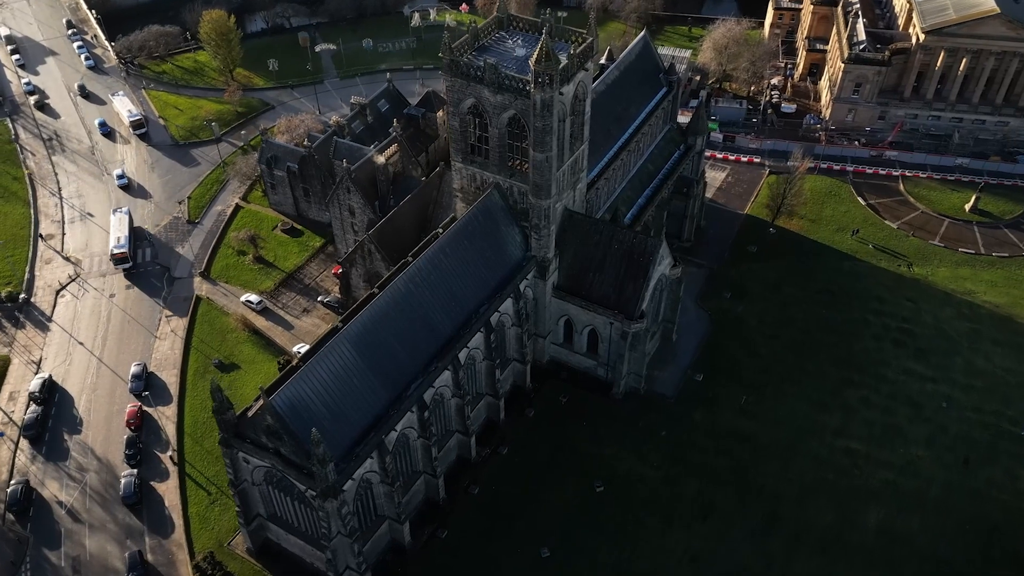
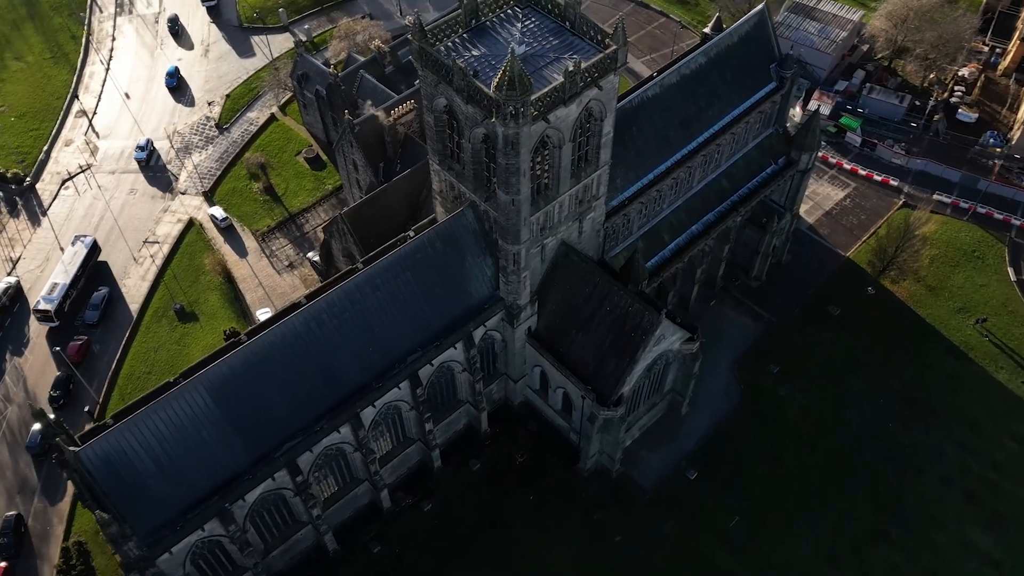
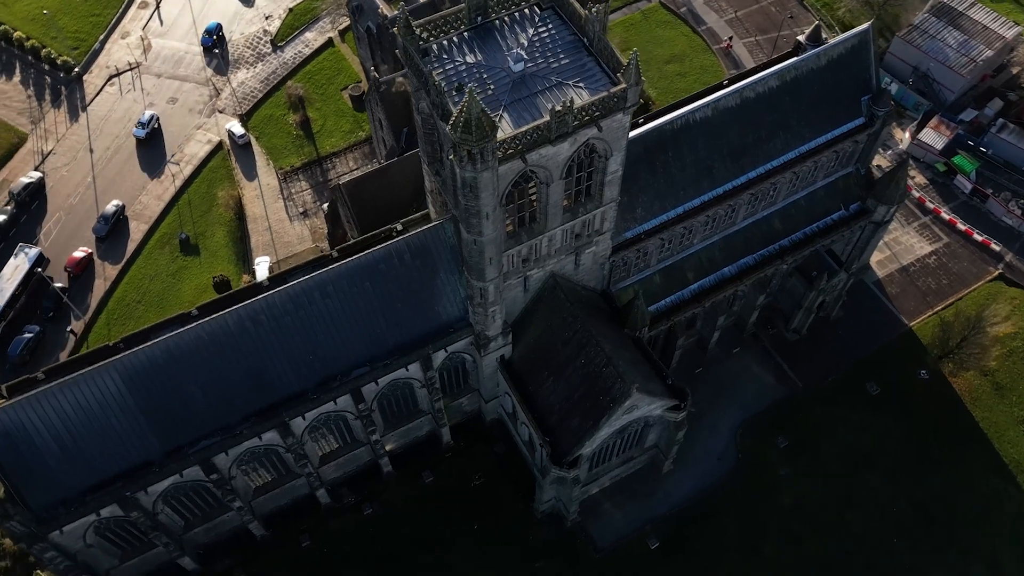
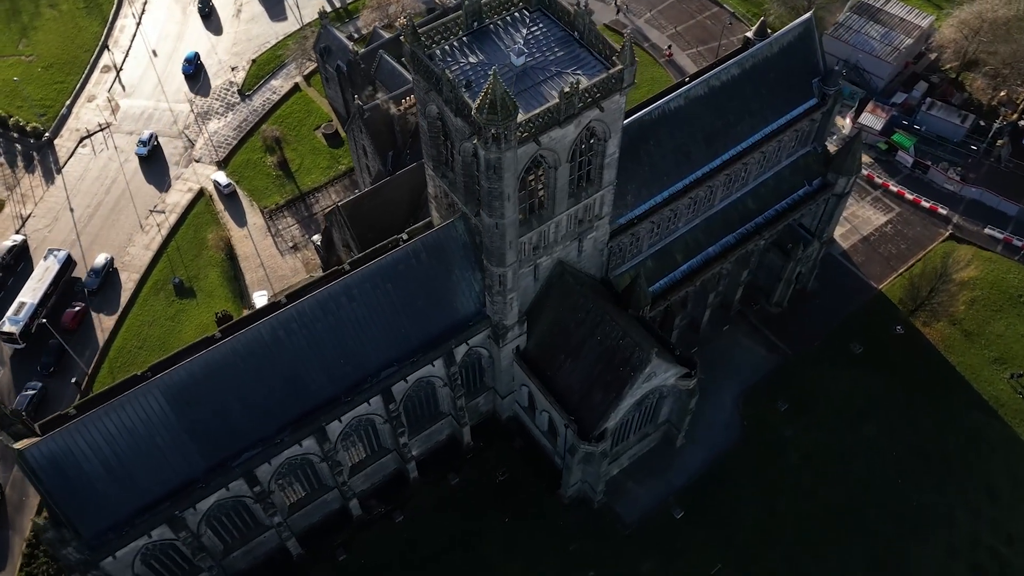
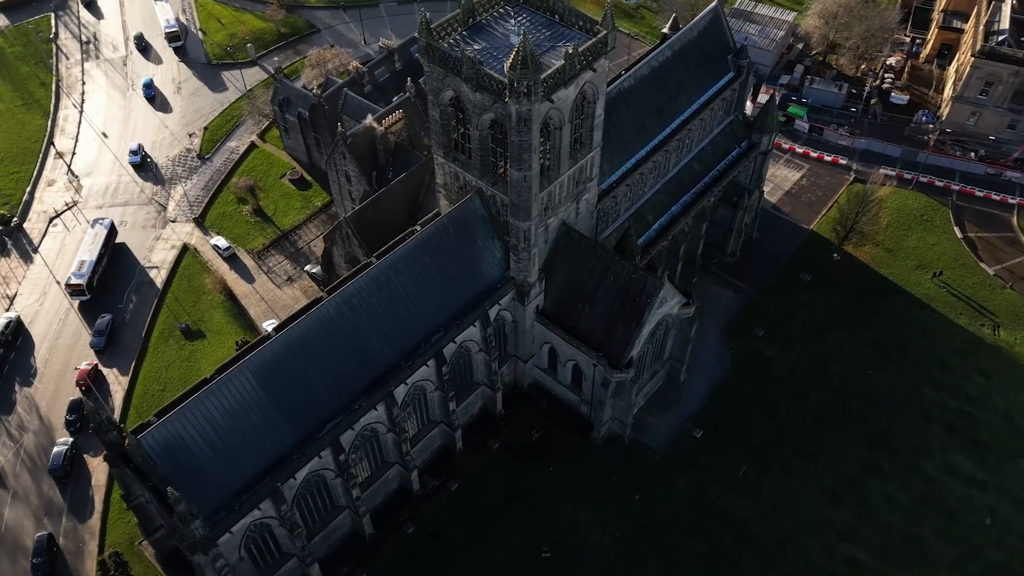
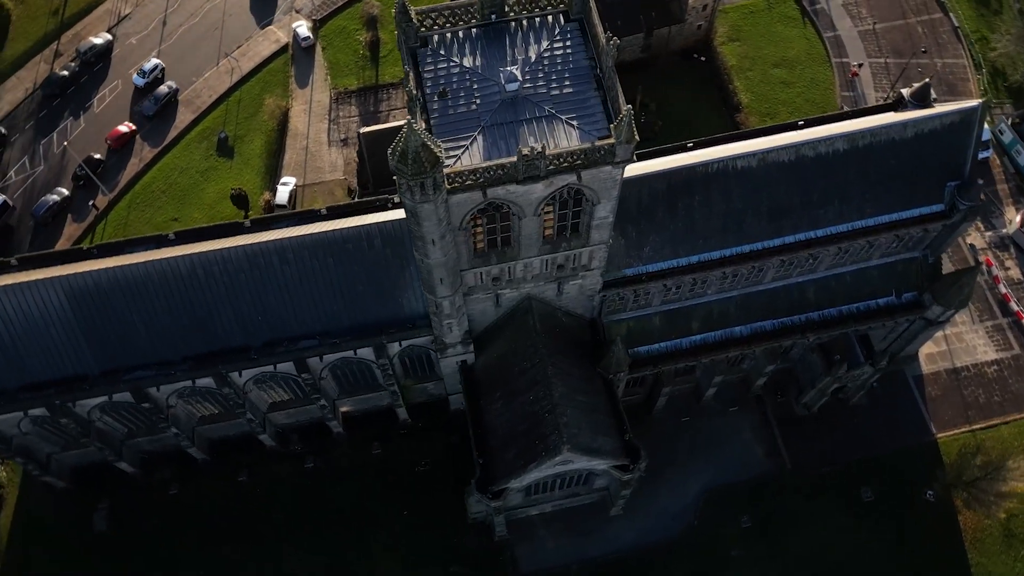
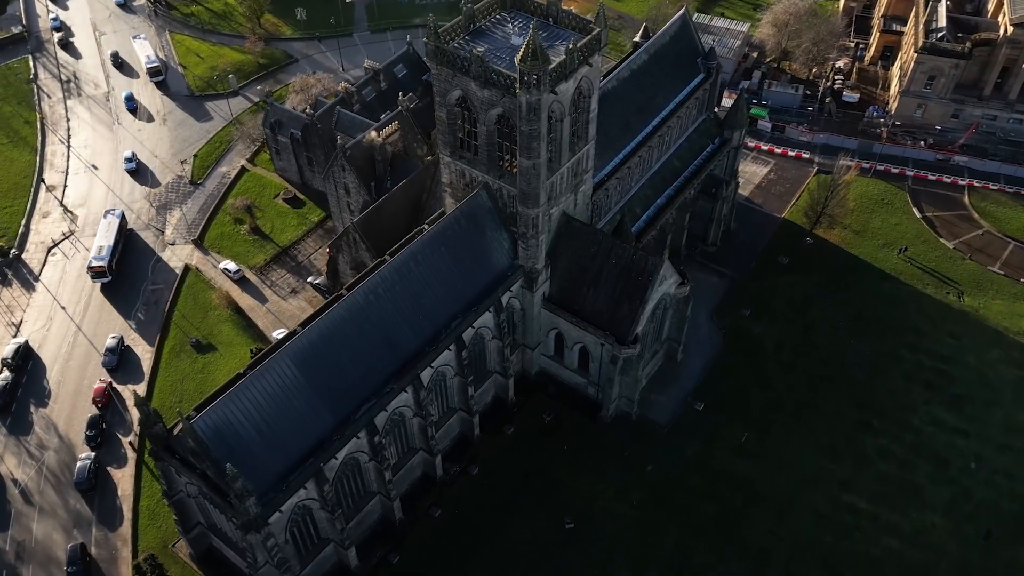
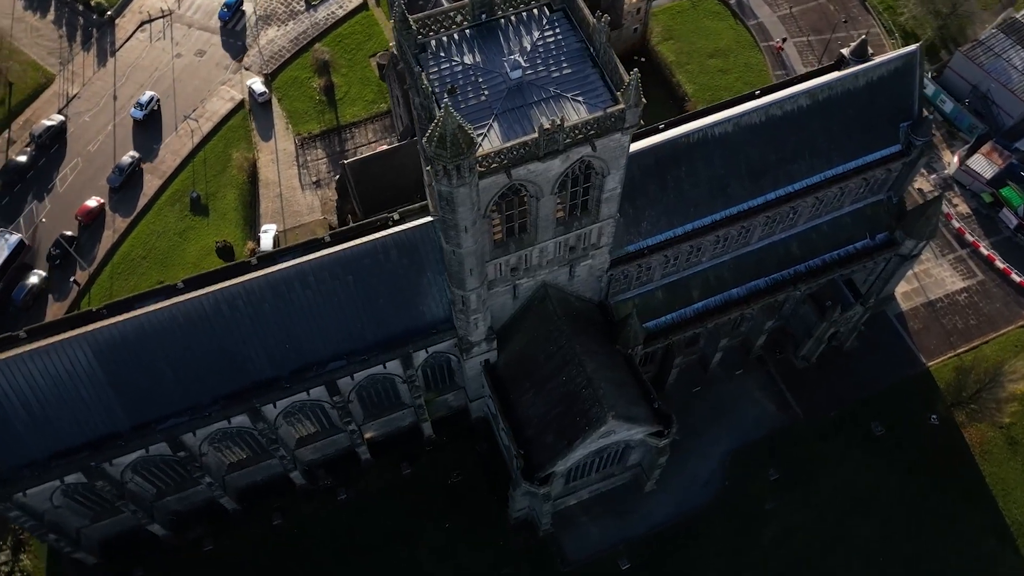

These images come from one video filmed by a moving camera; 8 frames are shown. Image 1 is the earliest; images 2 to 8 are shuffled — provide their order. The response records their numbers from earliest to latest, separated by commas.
7, 5, 2, 4, 3, 8, 6
